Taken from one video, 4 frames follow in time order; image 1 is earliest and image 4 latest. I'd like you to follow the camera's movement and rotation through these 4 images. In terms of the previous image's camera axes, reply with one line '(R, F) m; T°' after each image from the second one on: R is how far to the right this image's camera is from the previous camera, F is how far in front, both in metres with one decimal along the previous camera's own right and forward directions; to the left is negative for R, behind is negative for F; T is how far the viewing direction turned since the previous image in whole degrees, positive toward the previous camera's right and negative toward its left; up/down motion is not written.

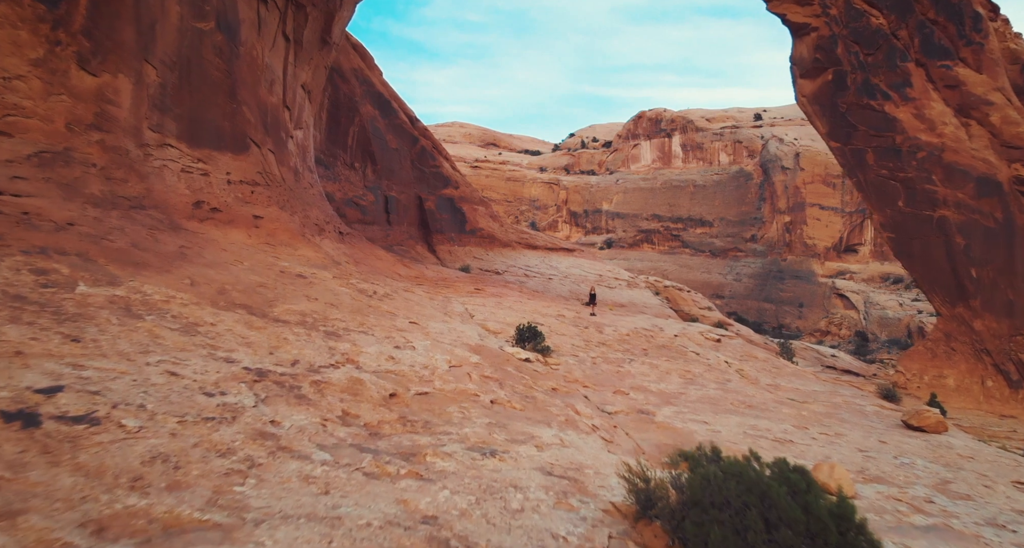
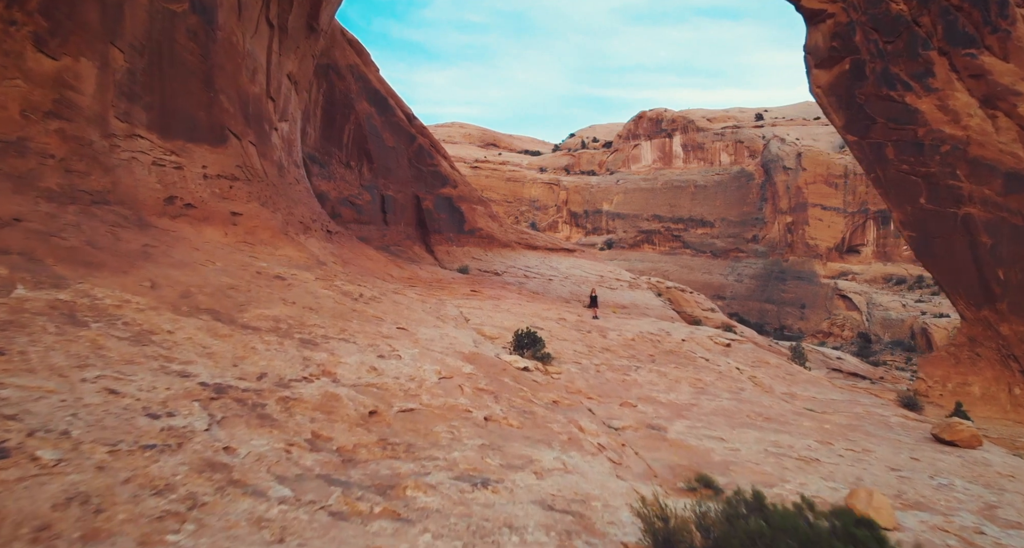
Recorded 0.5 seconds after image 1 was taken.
(0.0, +0.7) m; 0°
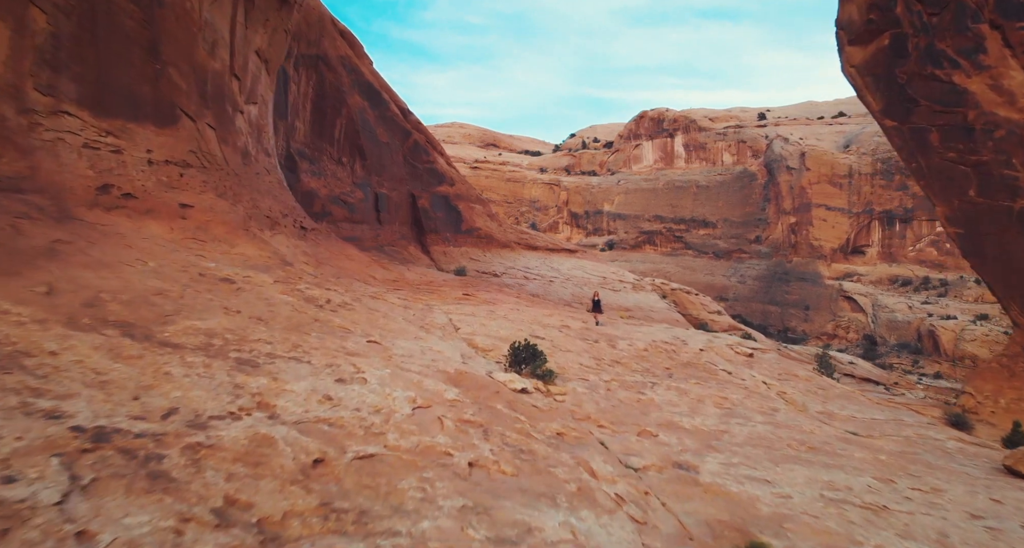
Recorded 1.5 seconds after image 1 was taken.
(+0.1, +1.4) m; 0°
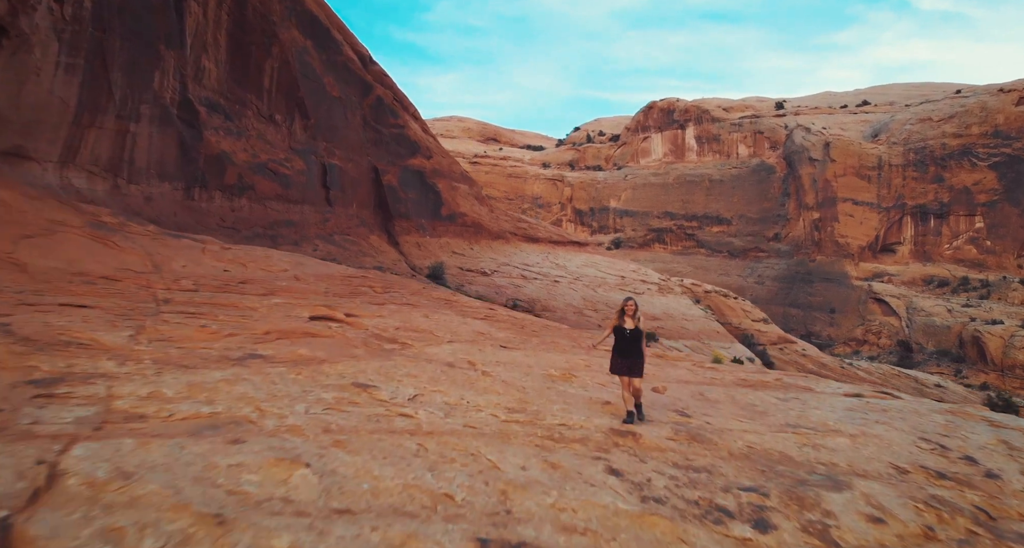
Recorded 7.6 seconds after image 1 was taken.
(+0.5, +7.8) m; 0°
